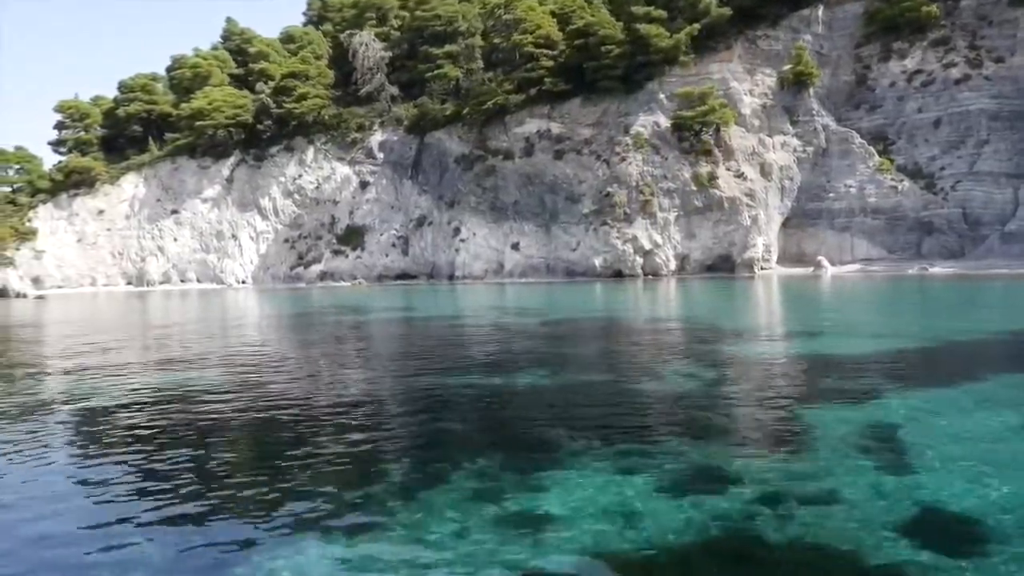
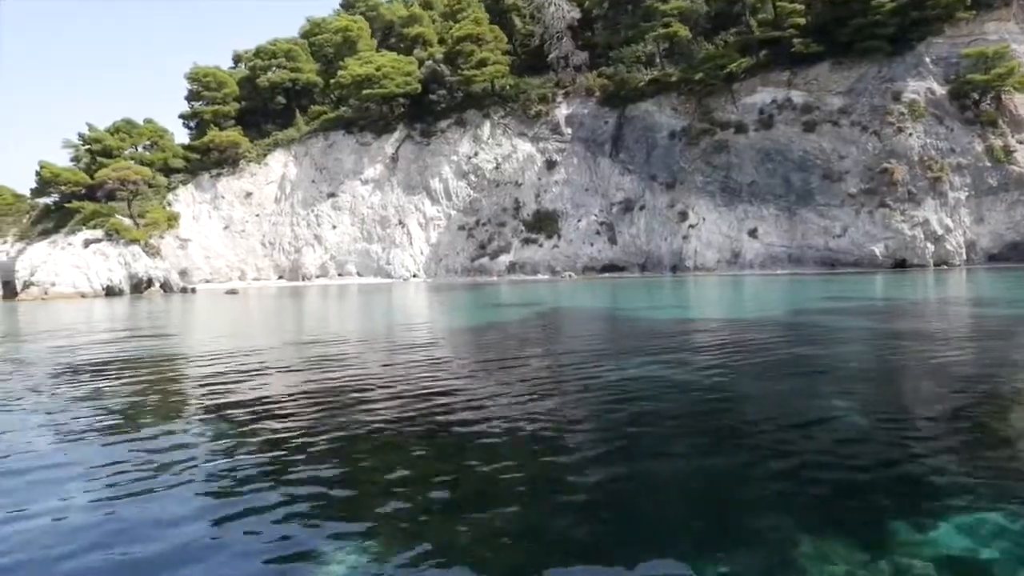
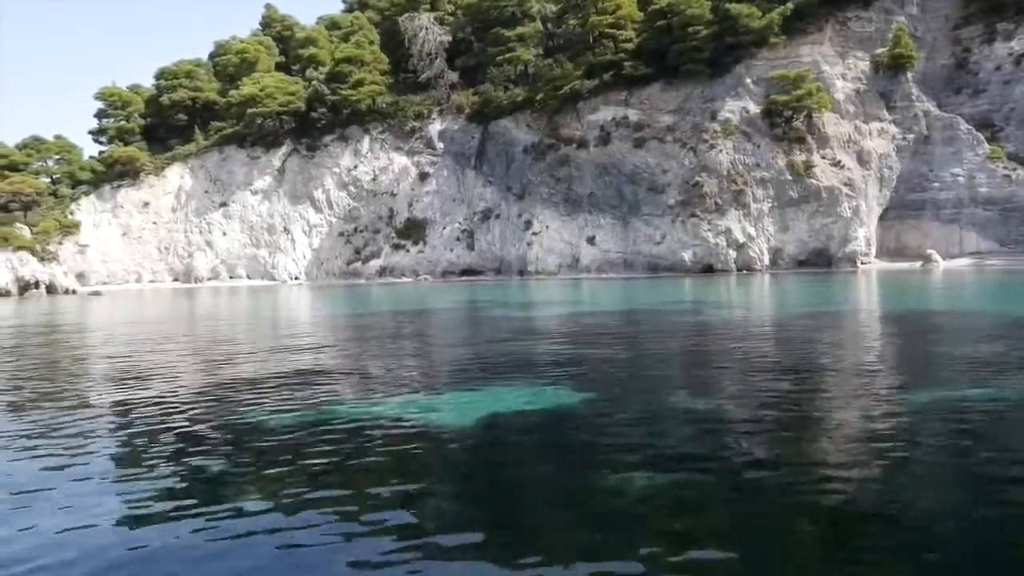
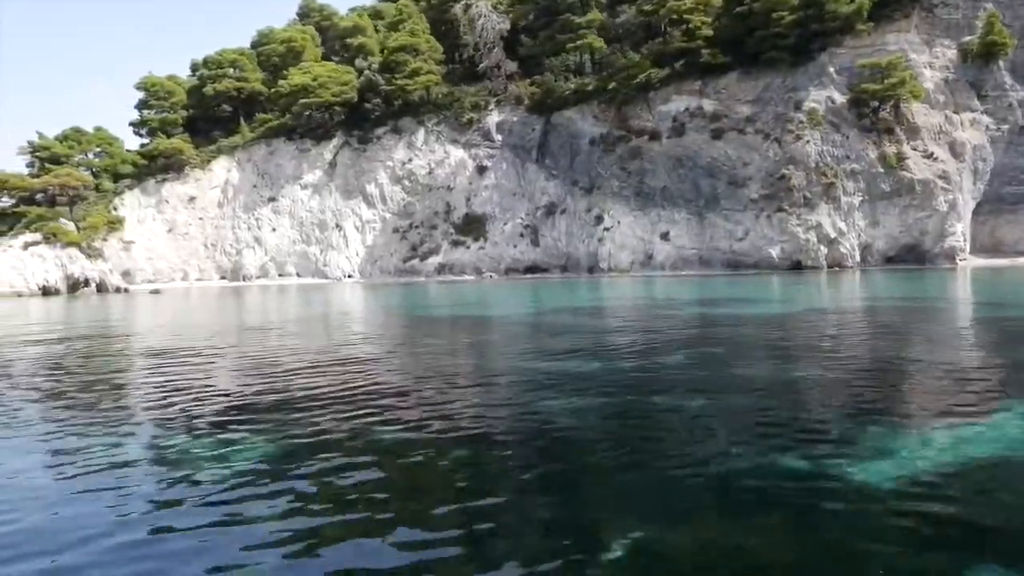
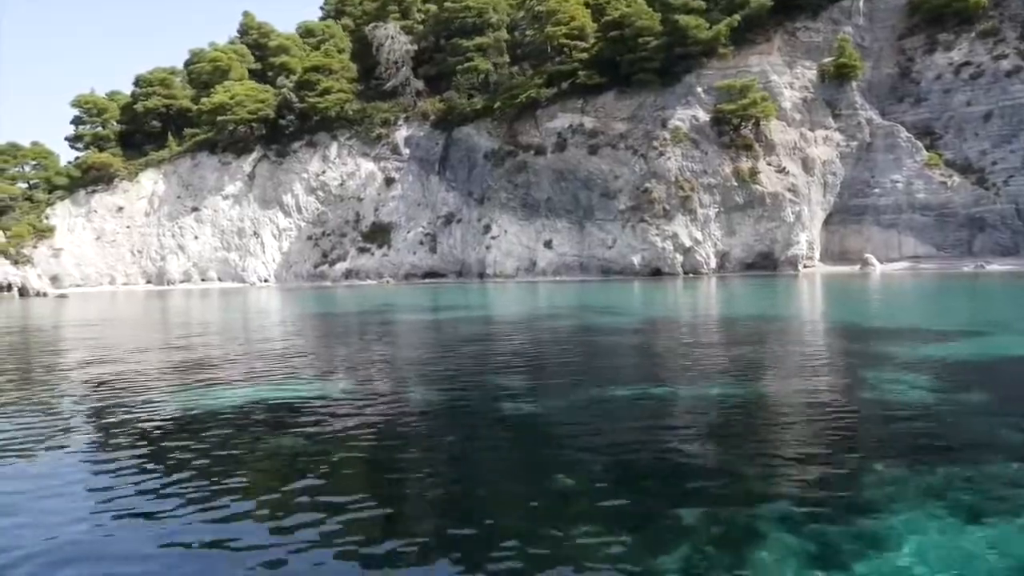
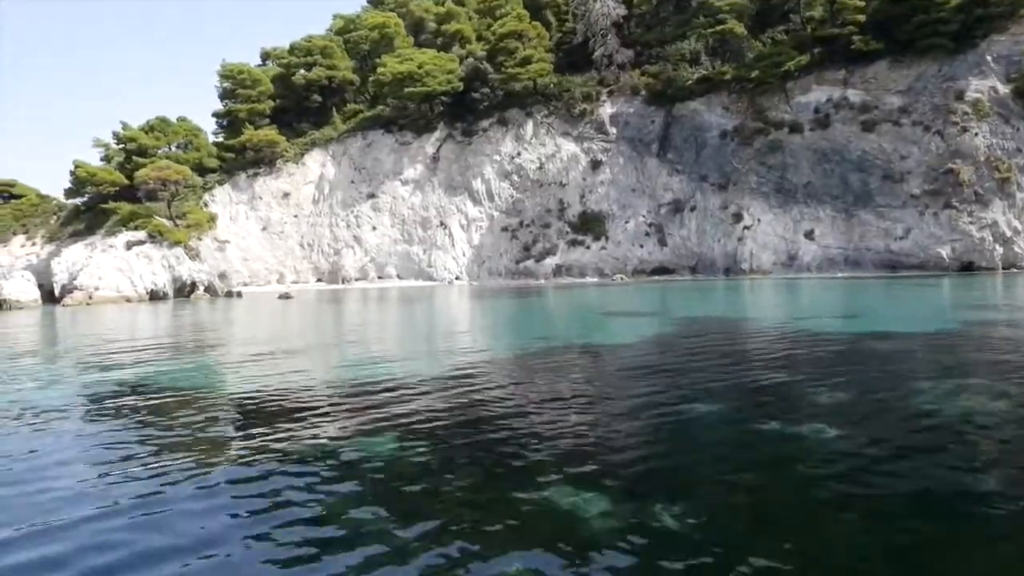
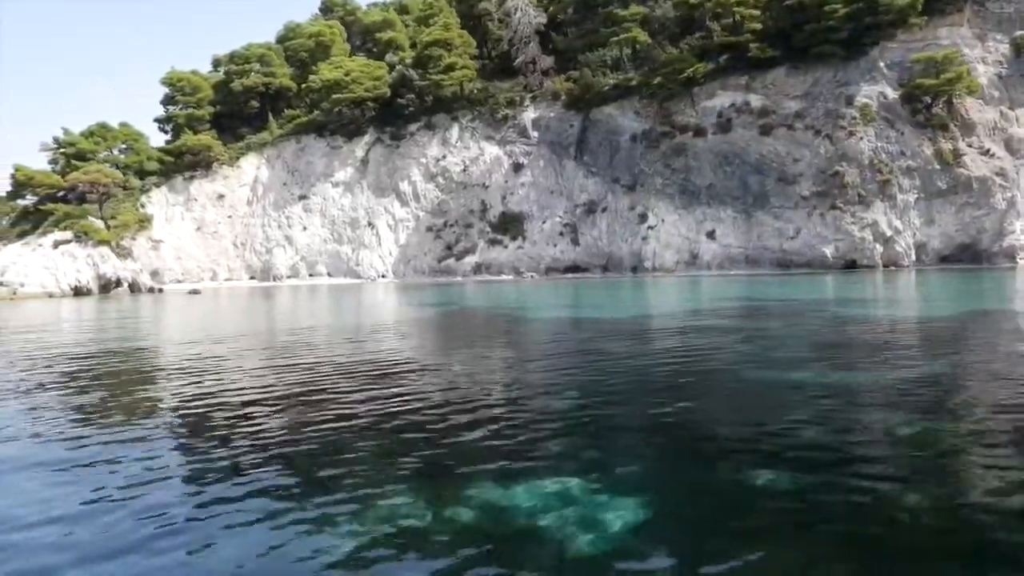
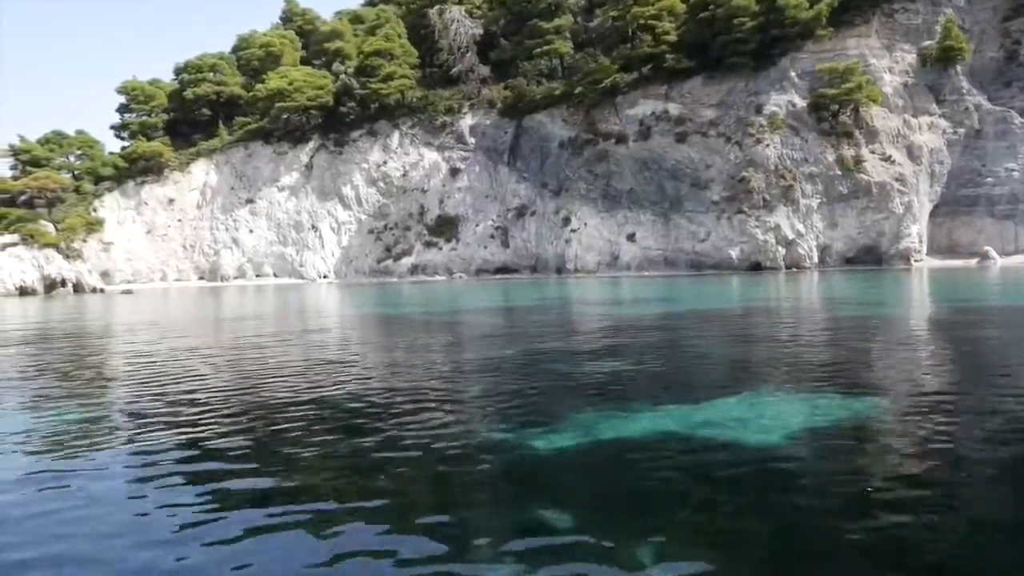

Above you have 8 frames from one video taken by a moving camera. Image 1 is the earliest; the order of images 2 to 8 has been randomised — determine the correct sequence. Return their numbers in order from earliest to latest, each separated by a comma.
5, 3, 8, 4, 7, 2, 6
